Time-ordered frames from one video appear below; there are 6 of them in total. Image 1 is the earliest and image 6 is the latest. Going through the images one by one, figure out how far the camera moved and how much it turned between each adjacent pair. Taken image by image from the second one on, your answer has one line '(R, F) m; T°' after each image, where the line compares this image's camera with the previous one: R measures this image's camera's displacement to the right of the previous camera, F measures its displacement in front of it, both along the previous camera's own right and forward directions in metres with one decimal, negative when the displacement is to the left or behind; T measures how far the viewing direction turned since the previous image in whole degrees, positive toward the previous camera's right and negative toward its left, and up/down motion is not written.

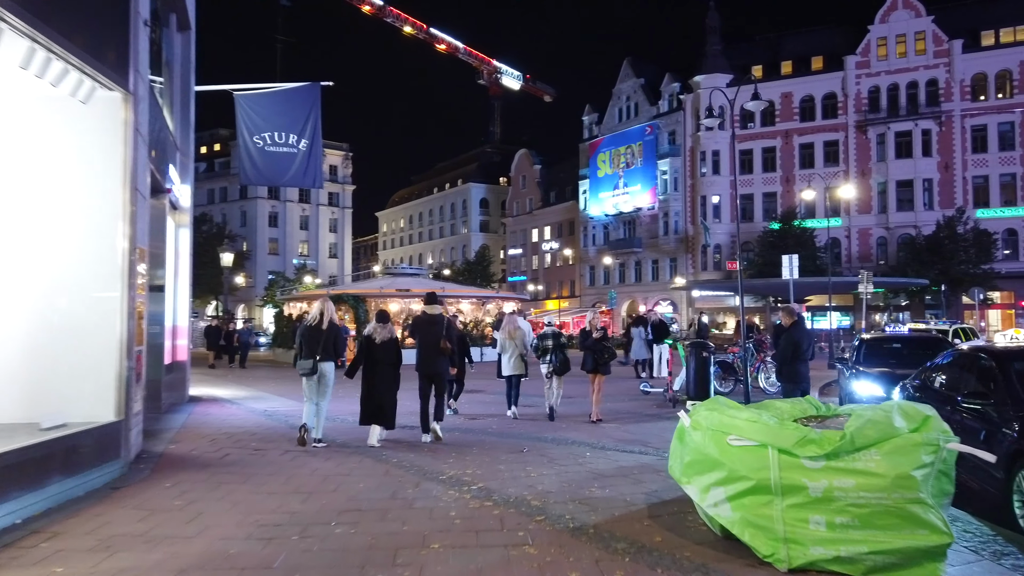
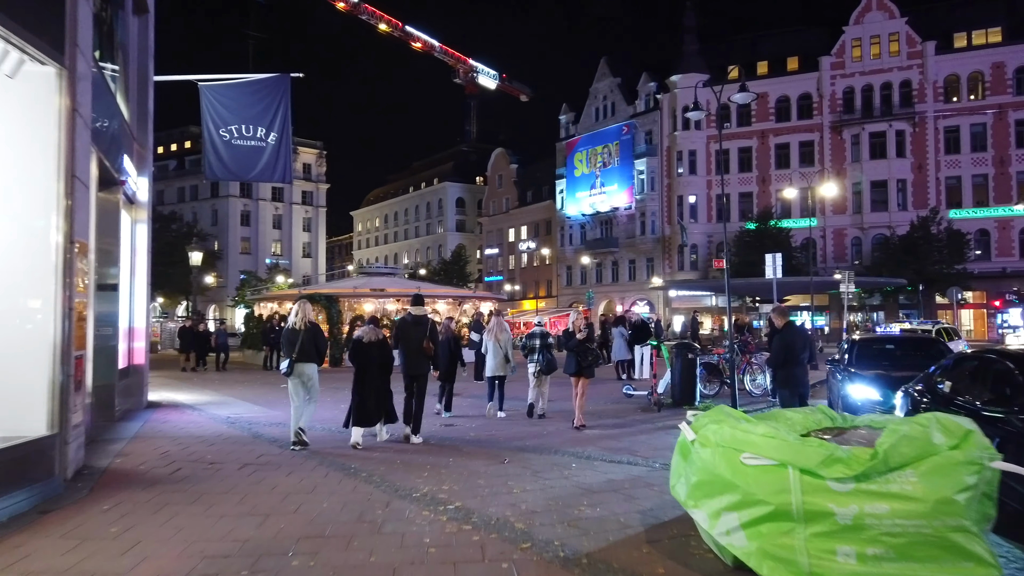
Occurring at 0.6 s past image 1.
(0.0, +0.7) m; +2°
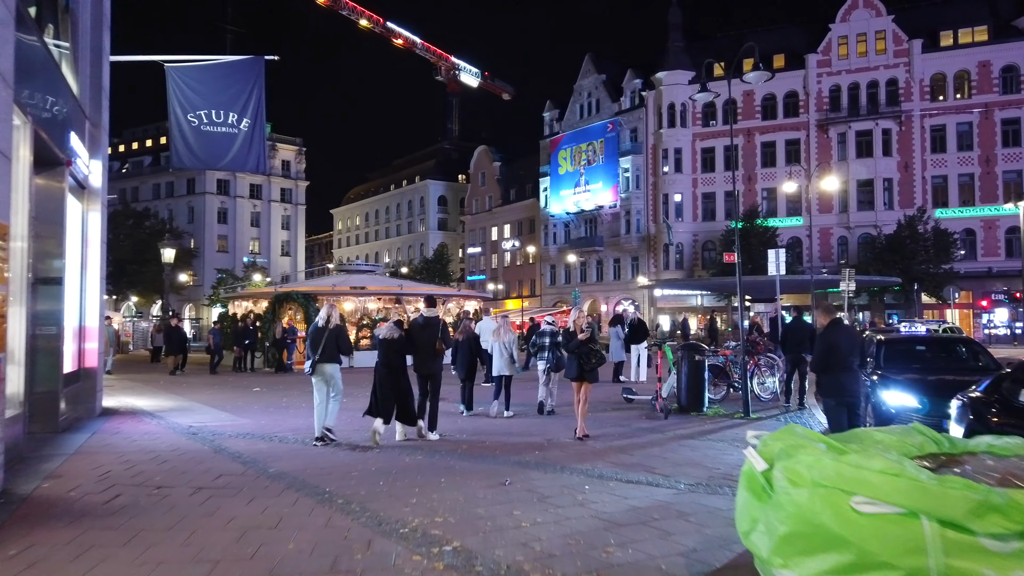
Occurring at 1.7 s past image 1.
(-0.2, +1.2) m; +1°
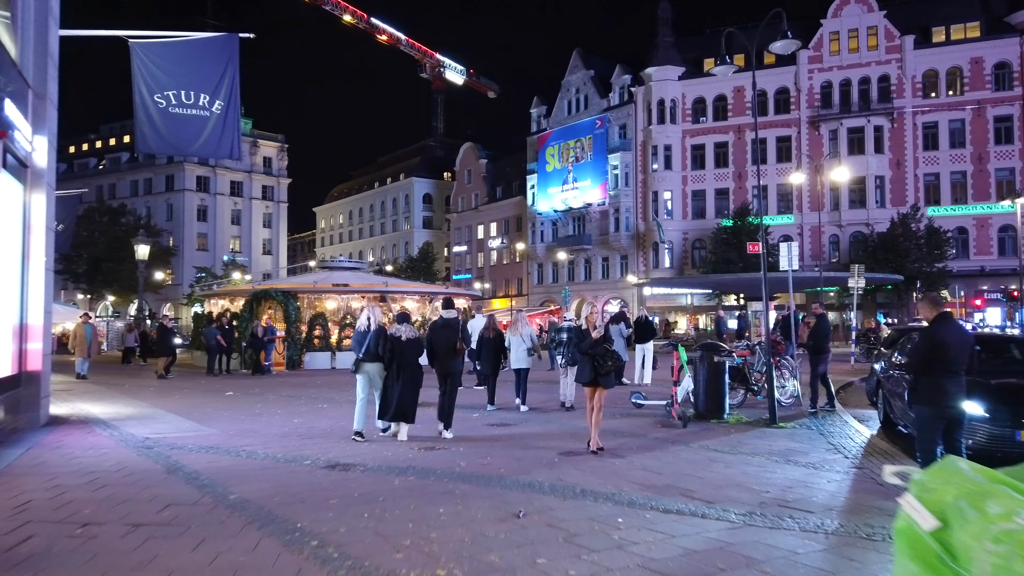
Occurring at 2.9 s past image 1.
(-0.2, +1.4) m; +1°
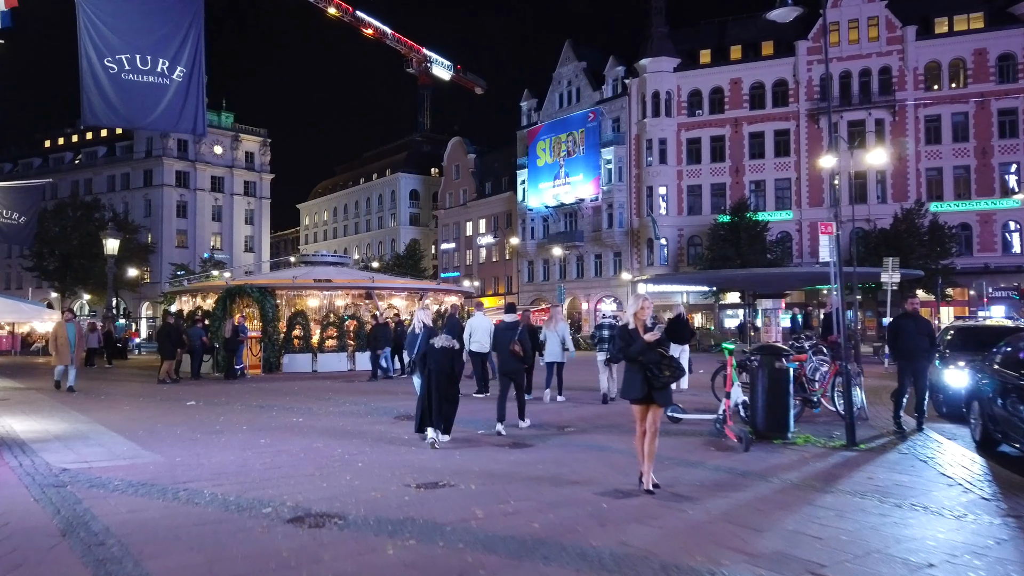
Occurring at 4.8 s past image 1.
(-0.4, +2.3) m; +1°
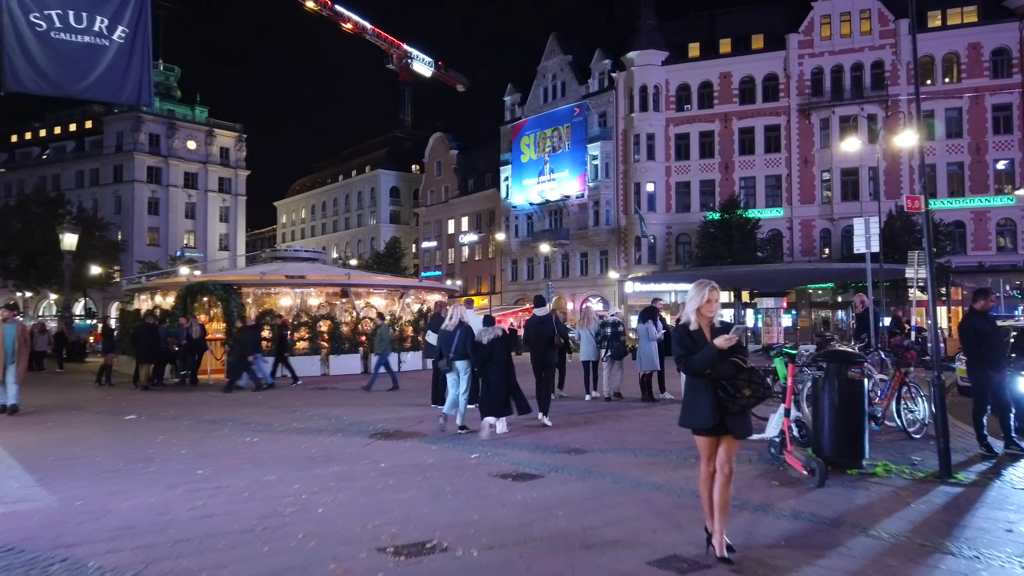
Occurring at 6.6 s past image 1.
(-0.2, +2.1) m; +1°
